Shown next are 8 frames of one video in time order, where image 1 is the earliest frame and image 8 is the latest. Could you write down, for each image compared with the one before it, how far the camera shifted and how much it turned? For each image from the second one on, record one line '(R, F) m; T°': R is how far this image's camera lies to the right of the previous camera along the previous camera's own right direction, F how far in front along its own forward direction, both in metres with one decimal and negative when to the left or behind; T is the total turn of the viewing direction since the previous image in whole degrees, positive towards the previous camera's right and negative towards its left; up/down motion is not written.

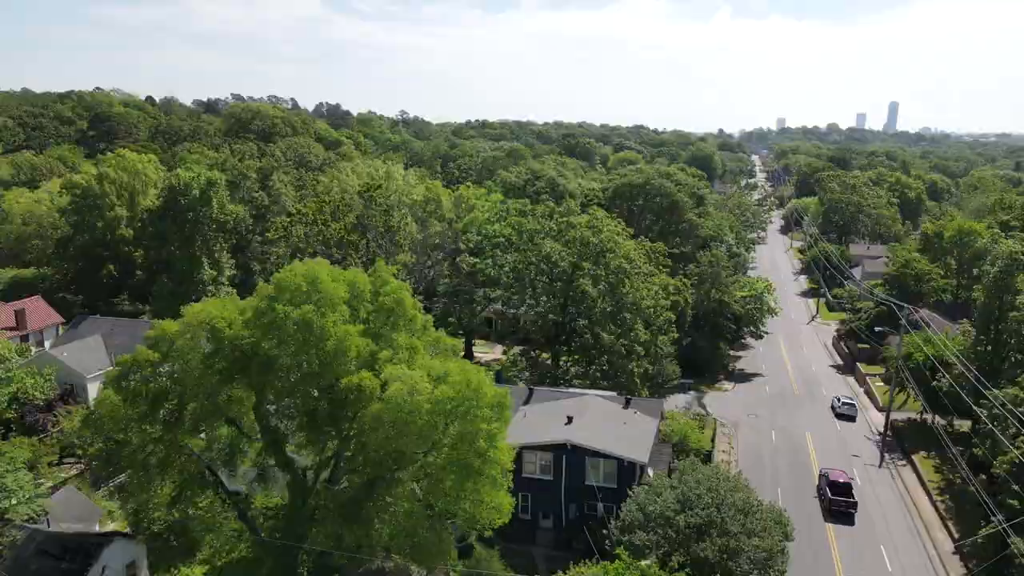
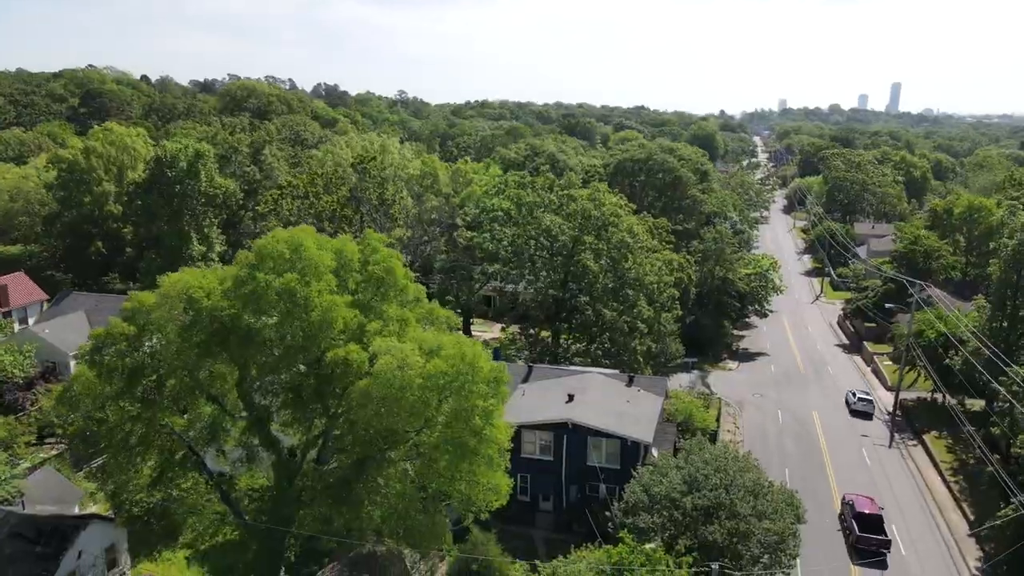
(+0.1, +1.4) m; 0°
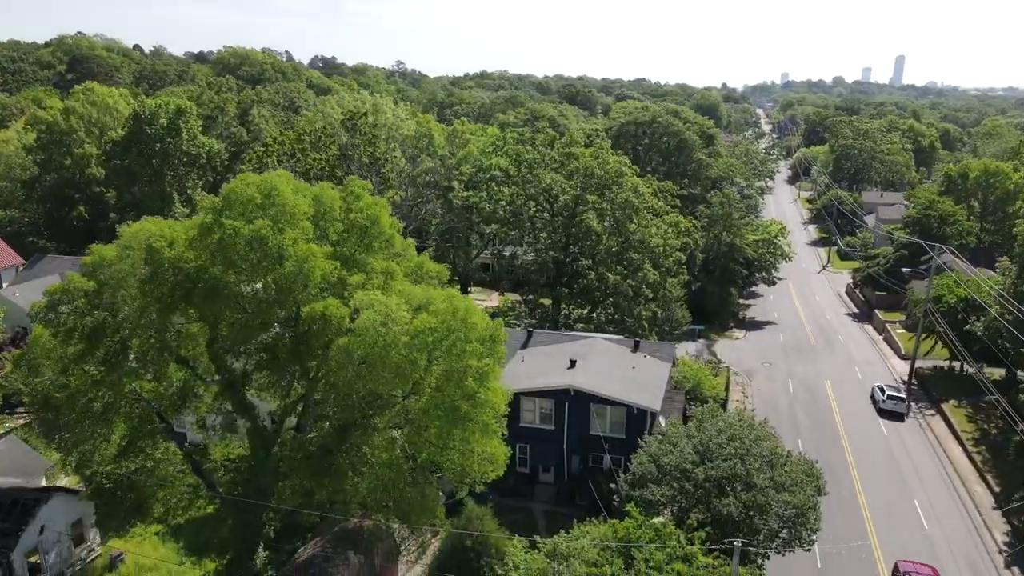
(+0.1, +2.0) m; 0°
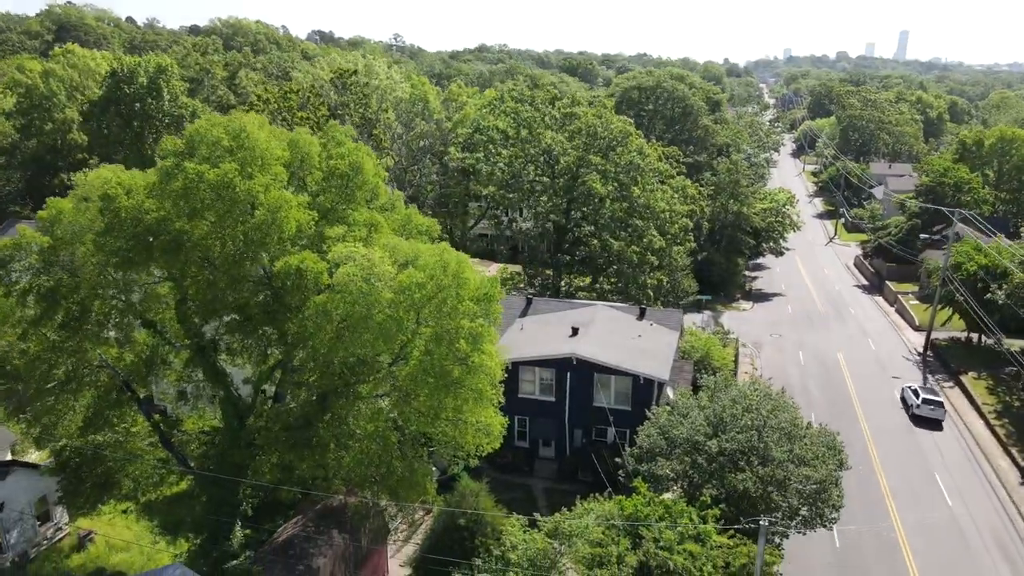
(+0.1, +1.8) m; 0°
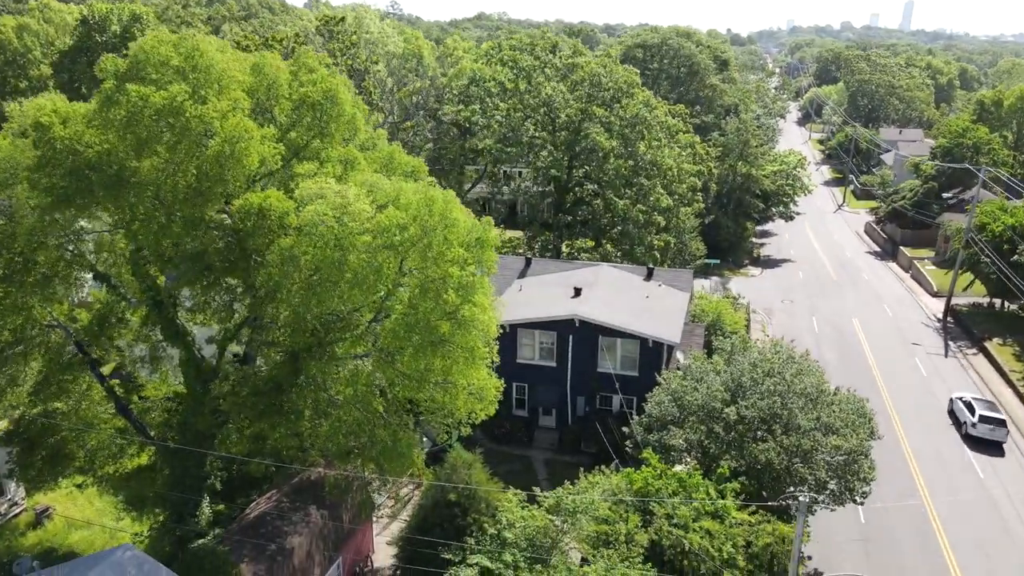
(+0.1, +2.1) m; 0°
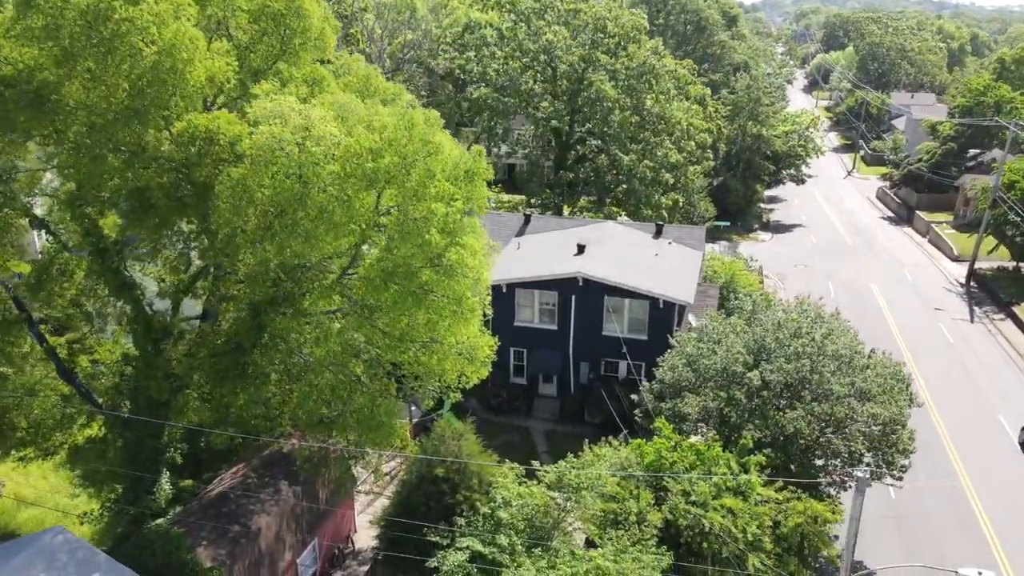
(+0.1, +2.1) m; 0°
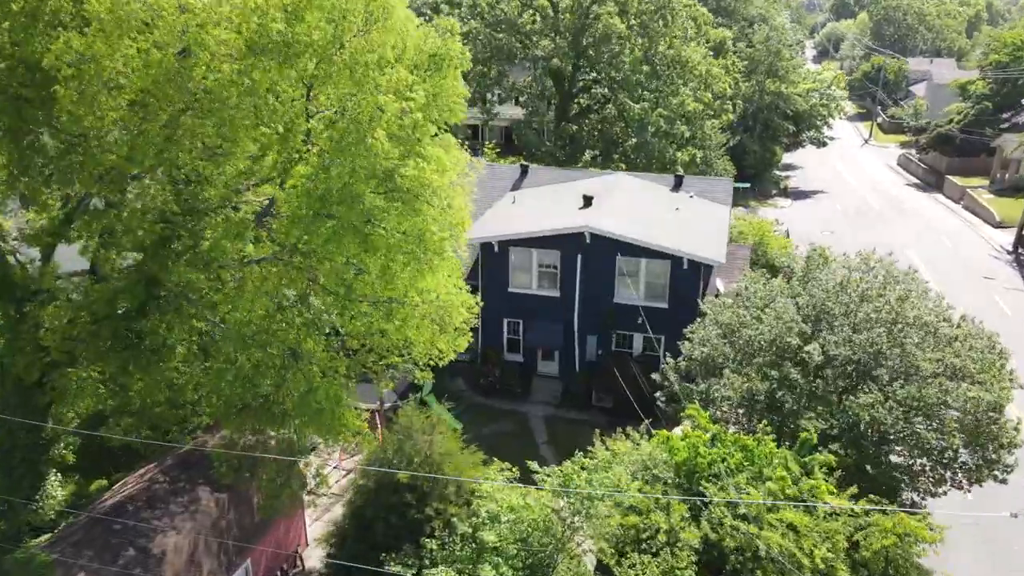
(+0.2, +3.7) m; 0°
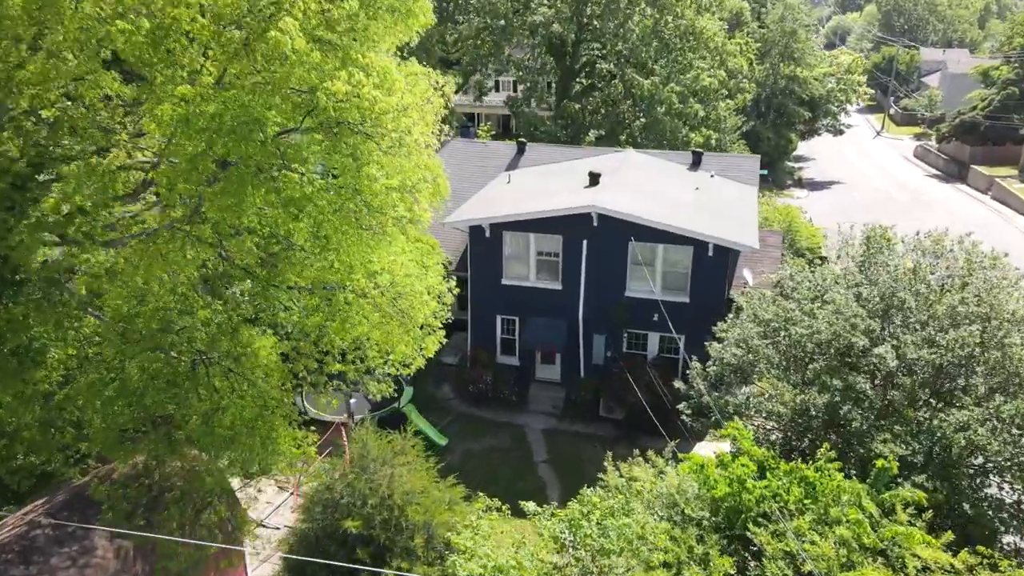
(+0.1, +2.7) m; 0°
